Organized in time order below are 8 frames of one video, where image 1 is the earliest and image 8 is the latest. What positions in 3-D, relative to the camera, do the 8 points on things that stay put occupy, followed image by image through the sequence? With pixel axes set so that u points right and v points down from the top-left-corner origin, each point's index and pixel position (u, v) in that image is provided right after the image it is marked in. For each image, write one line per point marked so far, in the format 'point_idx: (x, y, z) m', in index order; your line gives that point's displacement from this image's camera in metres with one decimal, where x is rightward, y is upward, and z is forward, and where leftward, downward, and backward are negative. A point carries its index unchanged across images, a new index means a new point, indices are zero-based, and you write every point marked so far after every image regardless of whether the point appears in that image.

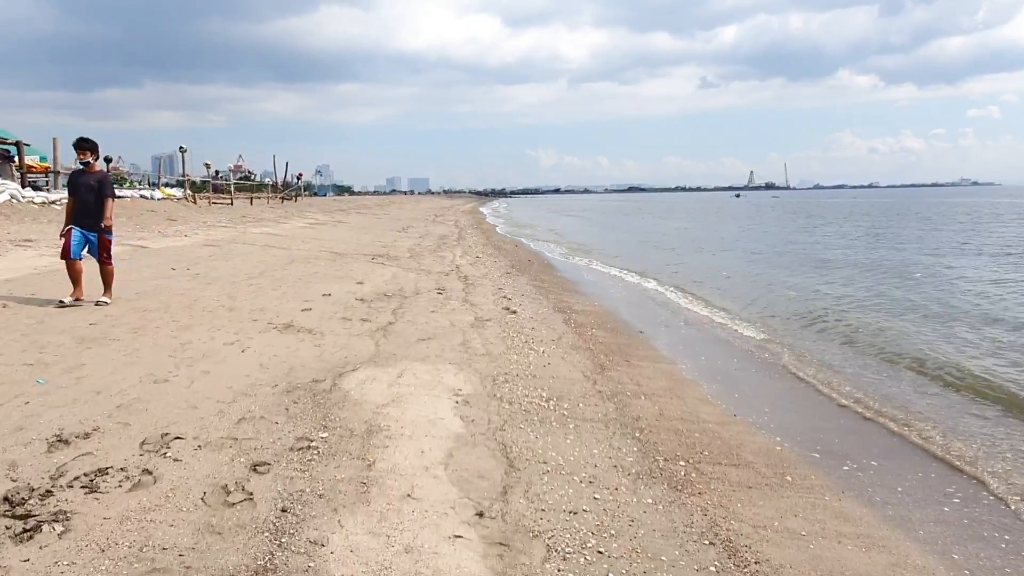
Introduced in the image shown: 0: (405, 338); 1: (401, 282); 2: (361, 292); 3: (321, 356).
0: (-1.1, -0.5, +7.9) m
1: (-1.9, +0.1, +12.5) m
2: (-2.2, -0.1, +10.8) m
3: (-1.7, -0.6, +6.7) m
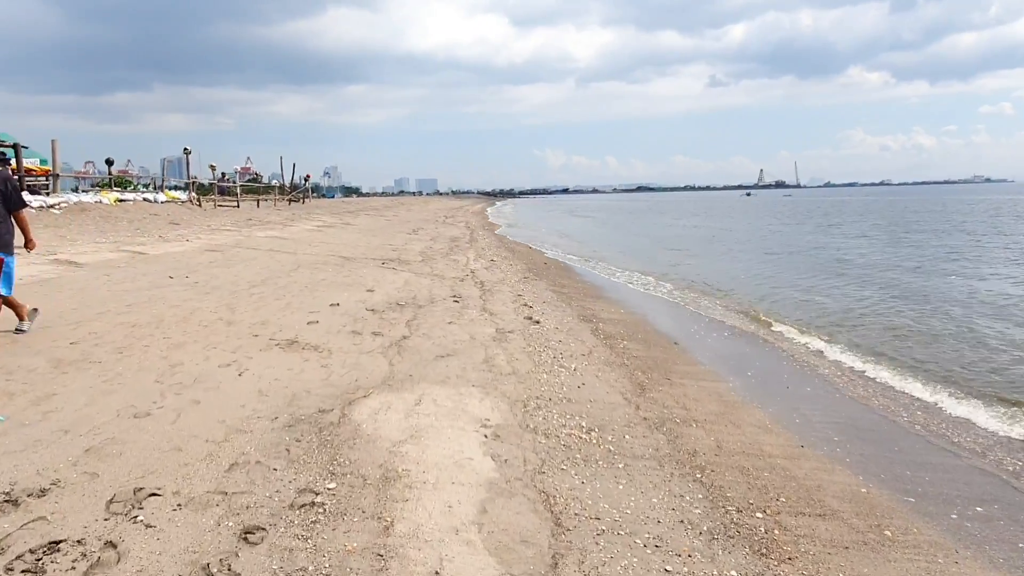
0: (-0.9, -0.6, +7.1) m
1: (-1.6, 0.0, +11.8) m
2: (-1.9, -0.2, +10.1) m
3: (-1.4, -0.7, +5.9) m
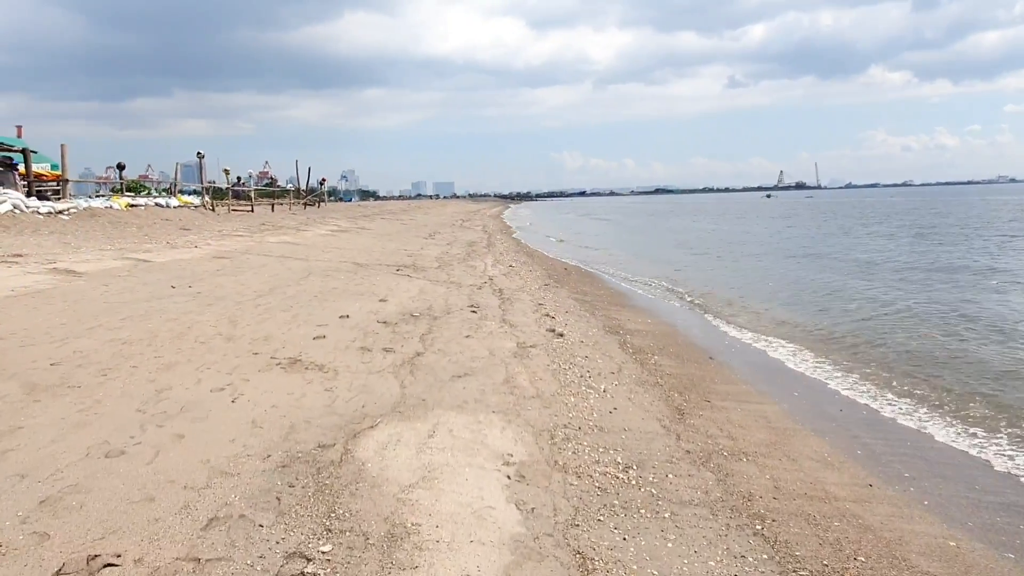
0: (-0.7, -0.7, +6.5) m
1: (-1.3, -0.2, +11.1) m
2: (-1.6, -0.3, +9.5) m
3: (-1.3, -0.8, +5.3) m
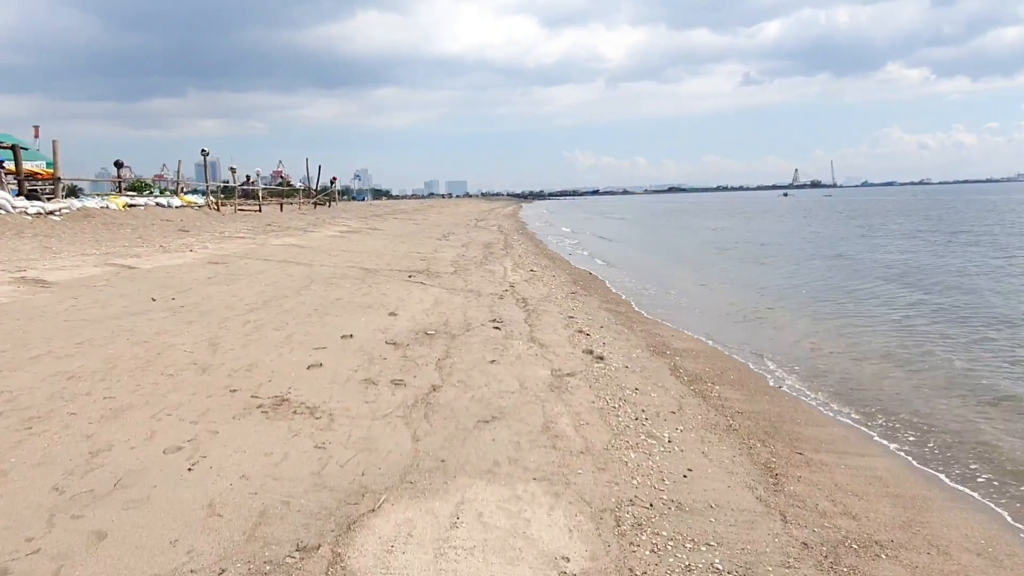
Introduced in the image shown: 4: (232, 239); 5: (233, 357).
0: (-0.4, -0.9, +5.2) m
1: (-0.9, -0.3, +9.8) m
2: (-1.3, -0.5, +8.2) m
3: (-1.0, -1.0, +4.0) m
4: (-6.6, +1.1, +17.7) m
5: (-2.4, -0.6, +6.4) m
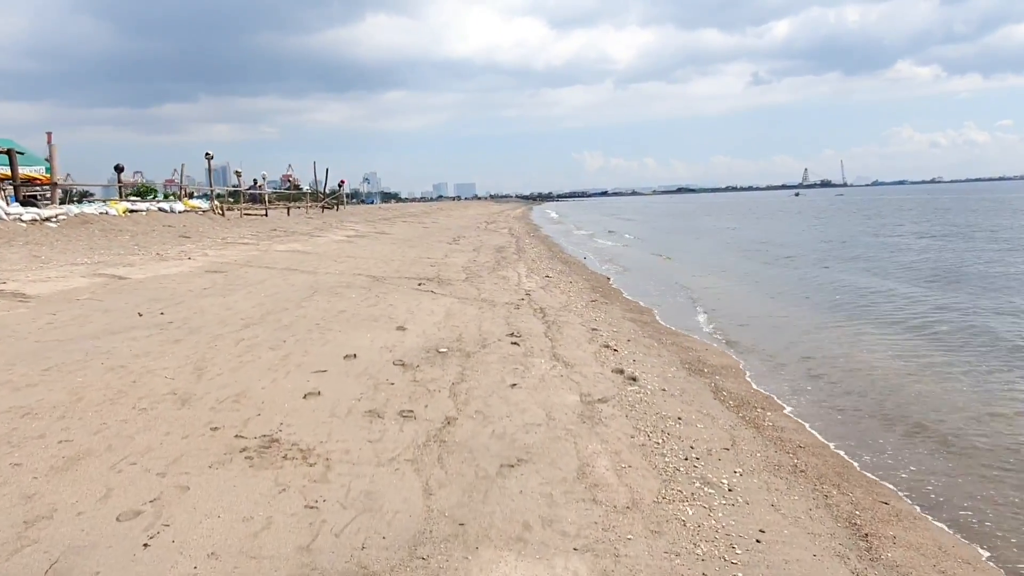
0: (-0.2, -1.0, +4.4) m
1: (-0.7, -0.4, +9.0) m
2: (-1.1, -0.6, +7.4) m
3: (-0.9, -1.1, +3.2) m
4: (-6.3, +1.0, +17.0) m
5: (-2.2, -0.7, +5.6) m
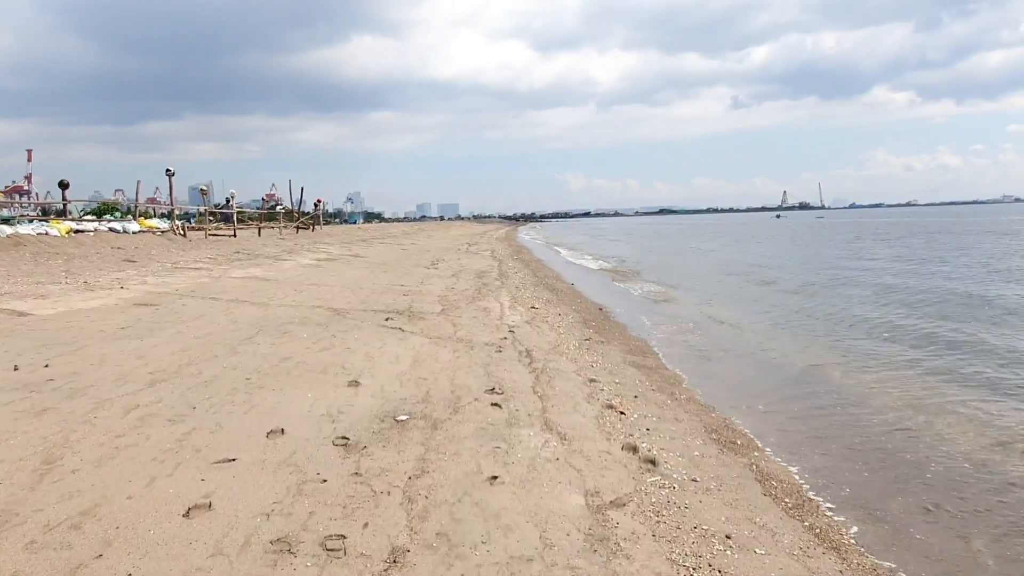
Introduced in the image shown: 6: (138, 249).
0: (-0.3, -1.3, +2.7) m
1: (-0.9, -0.9, +7.3) m
2: (-1.2, -1.0, +5.7) m
3: (-0.9, -1.4, +1.5) m
4: (-6.6, +0.3, +15.2) m
5: (-2.3, -1.0, +3.9) m
6: (-9.2, +1.0, +18.6) m
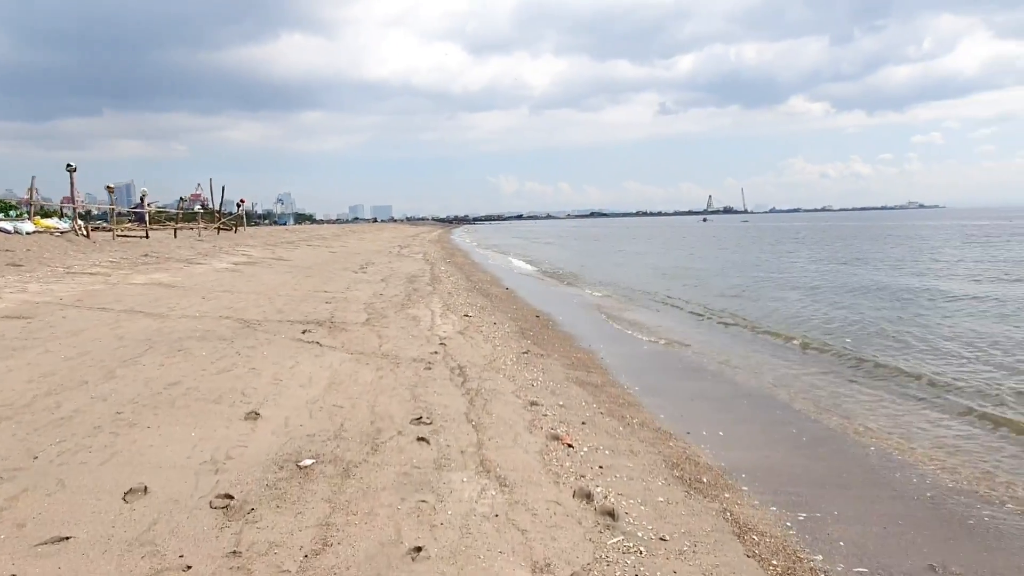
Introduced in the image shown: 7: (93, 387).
0: (-0.5, -1.4, +1.7) m
1: (-1.4, -1.0, +6.3) m
2: (-1.7, -1.1, +4.6) m
3: (-1.0, -1.5, +0.4) m
4: (-7.9, +0.2, +13.6) m
5: (-2.6, -1.1, +2.7) m
6: (-10.8, +0.8, +16.8) m
7: (-3.4, -0.8, +6.2) m
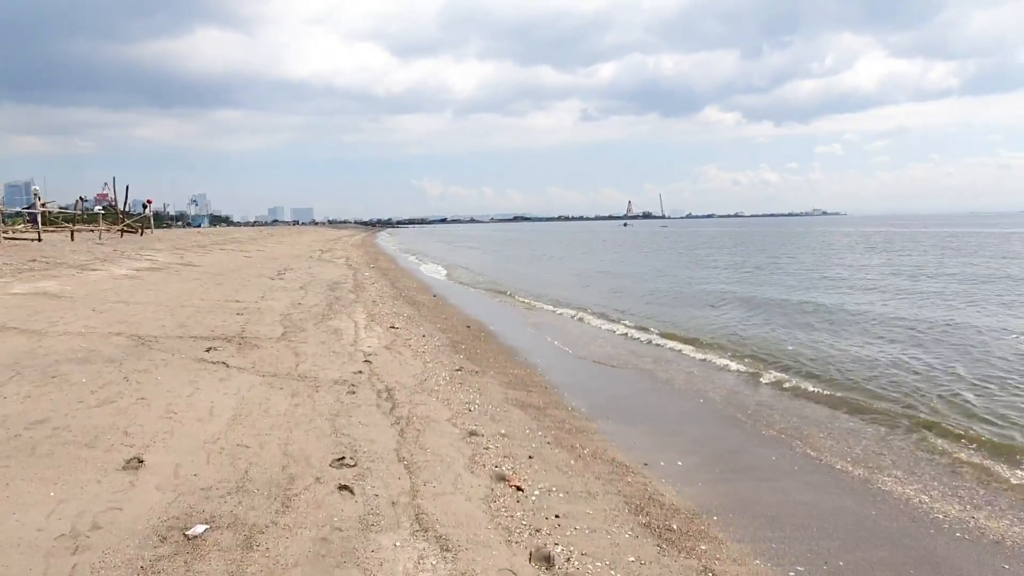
0: (-0.4, -1.5, +0.8) m
1: (-1.9, -1.1, +5.3) m
2: (-1.9, -1.2, +3.6) m
3: (-0.8, -1.5, -0.5) m
4: (-9.0, 0.0, +11.9) m
5: (-2.6, -1.2, +1.6) m
6: (-12.2, +0.7, +14.8) m
7: (-3.9, -0.9, +5.0) m
